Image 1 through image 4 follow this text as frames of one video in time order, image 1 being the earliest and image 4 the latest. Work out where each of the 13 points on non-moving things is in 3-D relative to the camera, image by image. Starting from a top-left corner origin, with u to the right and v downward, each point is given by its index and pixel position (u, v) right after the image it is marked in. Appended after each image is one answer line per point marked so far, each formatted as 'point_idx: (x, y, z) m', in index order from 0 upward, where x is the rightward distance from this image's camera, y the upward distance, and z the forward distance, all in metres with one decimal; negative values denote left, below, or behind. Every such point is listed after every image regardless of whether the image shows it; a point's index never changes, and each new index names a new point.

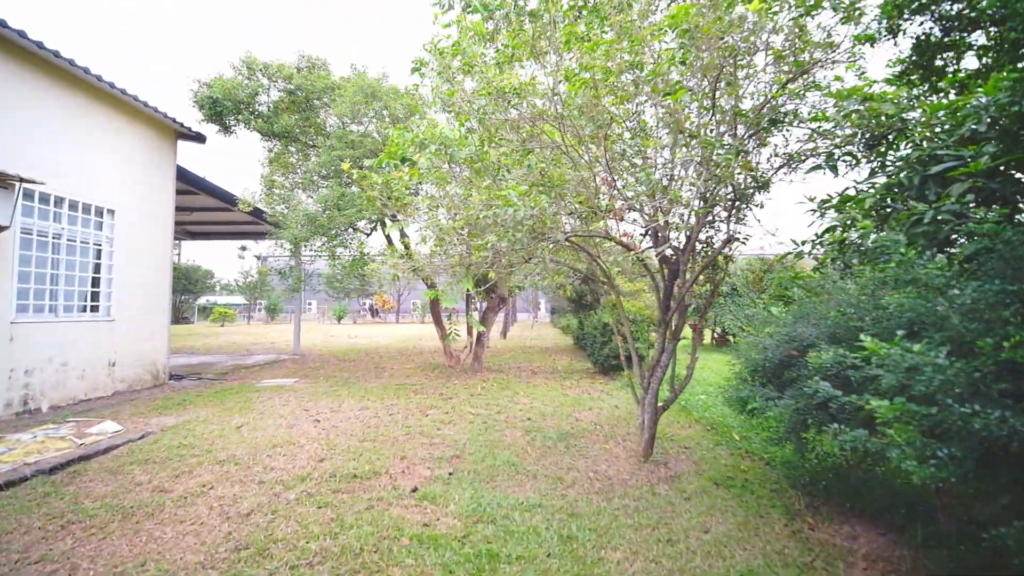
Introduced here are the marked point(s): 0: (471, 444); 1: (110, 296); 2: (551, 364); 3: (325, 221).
0: (-0.4, -1.5, +4.4) m
1: (-5.6, -0.1, +6.3) m
2: (+0.9, -1.7, +10.2) m
3: (-3.1, +1.1, +7.4) m
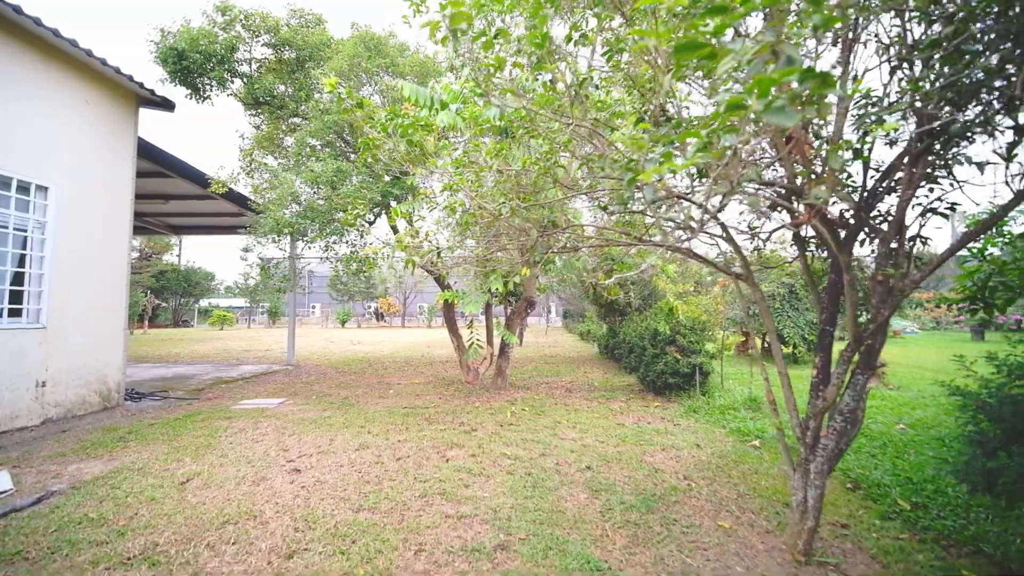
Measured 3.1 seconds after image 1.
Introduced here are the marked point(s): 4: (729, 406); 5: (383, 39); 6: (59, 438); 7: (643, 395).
0: (0.0, -1.5, +2.9) m
1: (-5.2, -0.1, +4.9) m
2: (+1.4, -1.8, +8.7) m
3: (-2.6, +1.1, +6.0) m
4: (+2.8, -1.5, +5.8) m
5: (-1.8, +3.5, +6.4) m
6: (-4.5, -1.5, +4.5) m
7: (+2.0, -1.6, +6.8) m
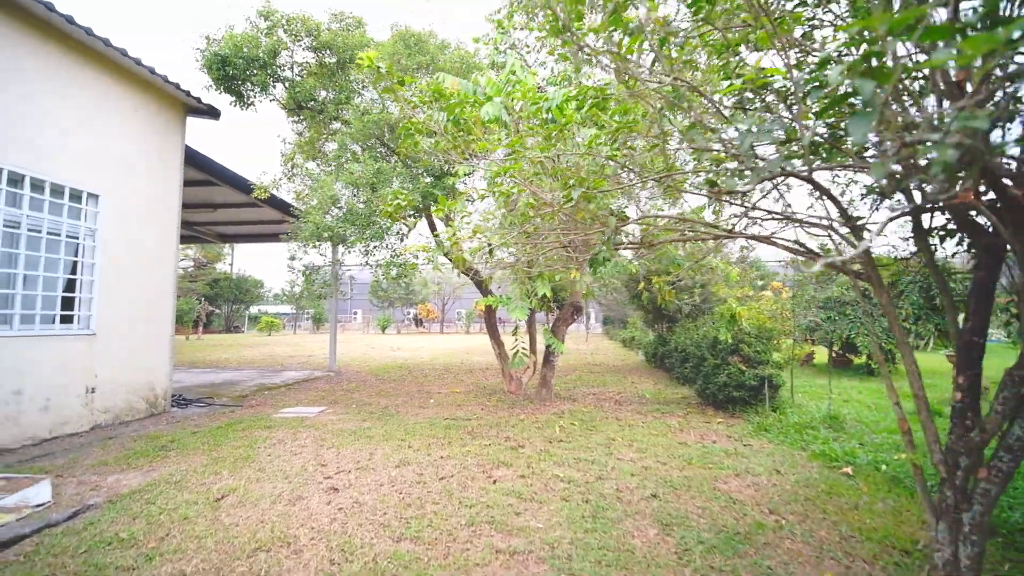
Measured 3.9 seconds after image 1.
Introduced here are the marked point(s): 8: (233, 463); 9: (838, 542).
0: (+0.4, -1.5, +2.5) m
1: (-4.7, -0.2, +5.0) m
2: (+2.2, -1.8, +8.2) m
3: (-2.0, +1.0, +5.8) m
4: (+3.3, -1.6, +5.1) m
5: (-1.2, +3.5, +6.2) m
6: (-4.0, -1.5, +4.4) m
7: (+2.6, -1.7, +6.2) m
8: (-2.4, -1.5, +3.9) m
9: (+2.0, -1.5, +2.7) m
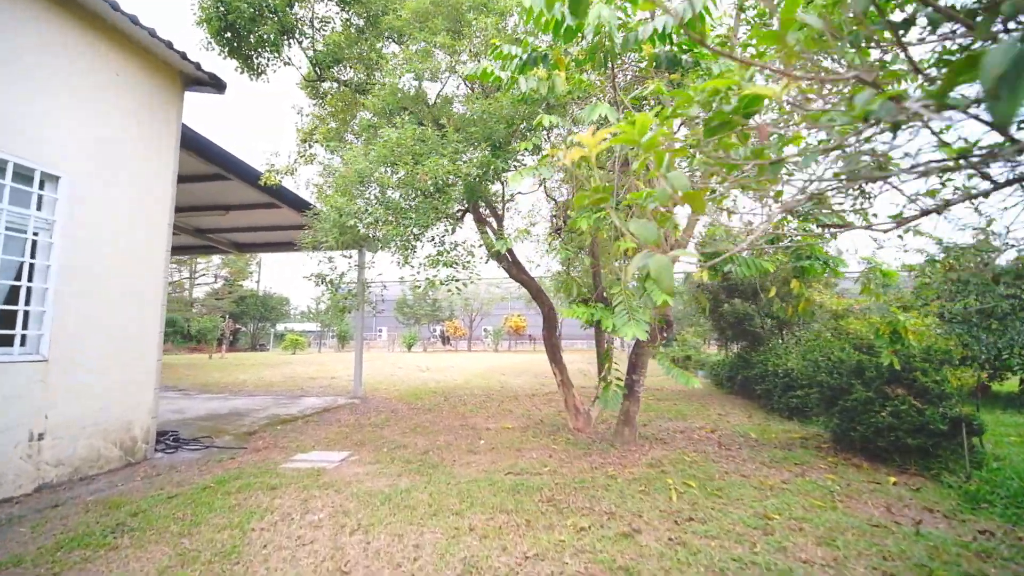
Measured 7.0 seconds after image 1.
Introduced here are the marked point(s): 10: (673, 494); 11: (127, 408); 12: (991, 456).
0: (+1.0, -1.5, +1.0) m
1: (-3.9, -0.3, +3.7) m
2: (+3.1, -2.0, +6.6) m
3: (-1.2, +0.9, +4.5) m
4: (+4.1, -1.6, +3.5) m
5: (-0.4, +3.4, +4.9) m
6: (-3.3, -1.6, +3.1) m
7: (+3.5, -1.7, +4.6) m
8: (-1.7, -1.6, +2.5) m
9: (+2.6, -1.5, +1.1) m
10: (+1.3, -1.7, +3.7) m
11: (-3.8, -1.2, +4.4) m
12: (+4.5, -1.6, +4.2) m
